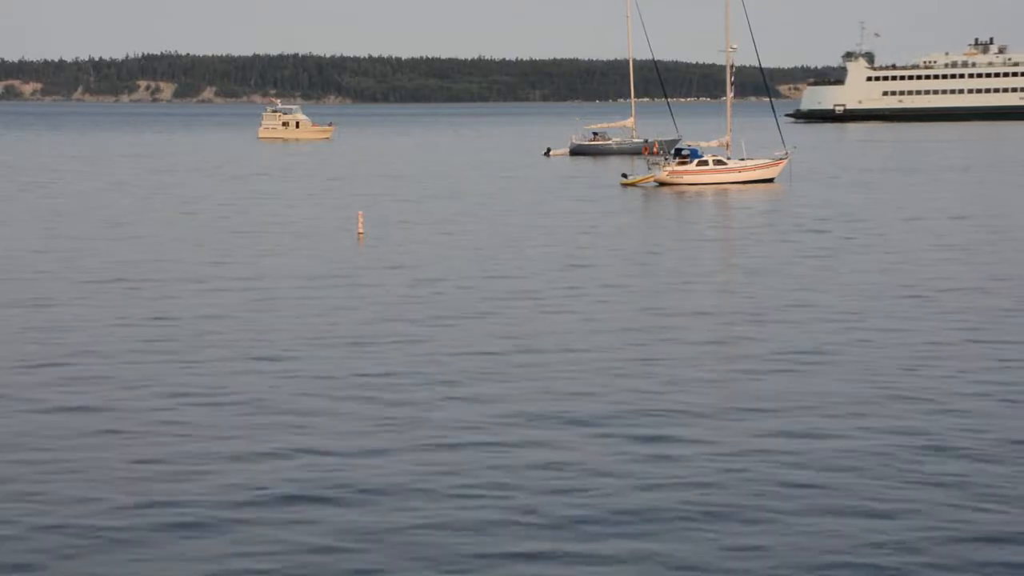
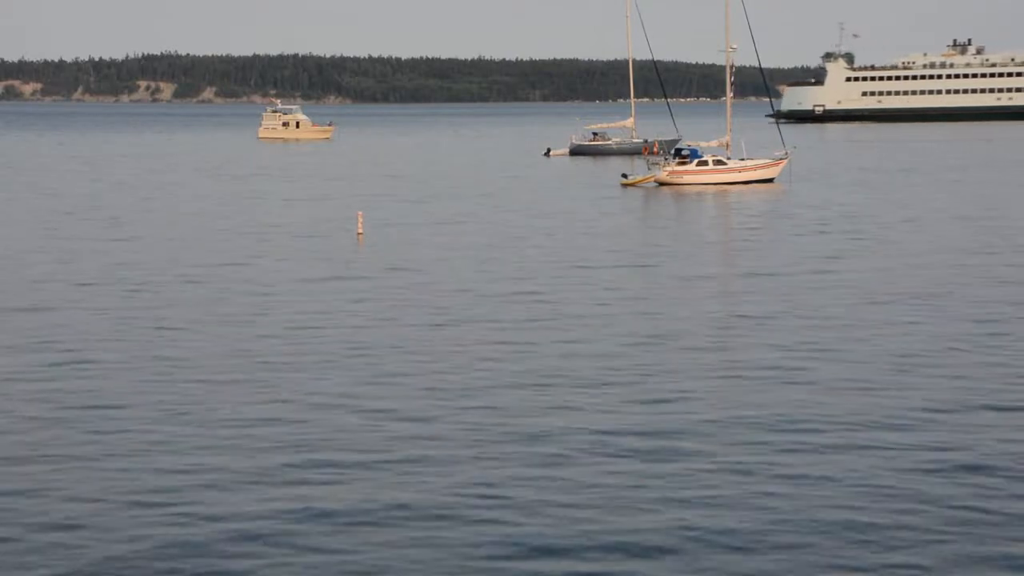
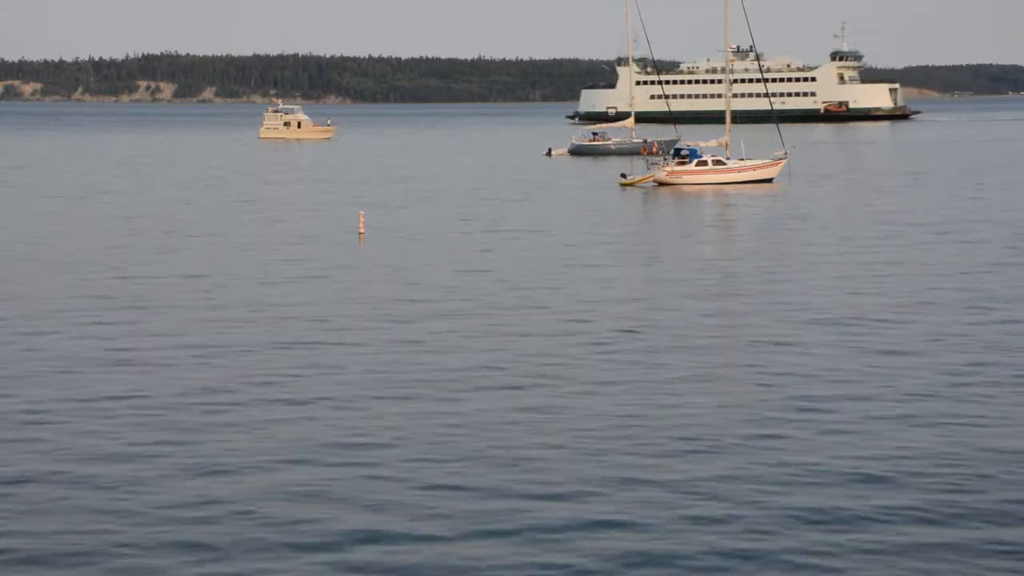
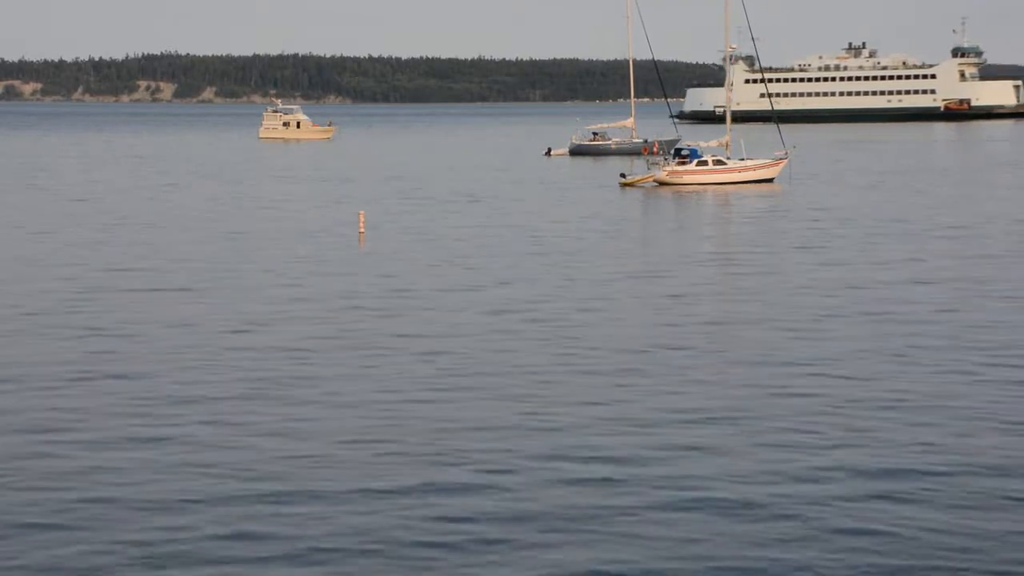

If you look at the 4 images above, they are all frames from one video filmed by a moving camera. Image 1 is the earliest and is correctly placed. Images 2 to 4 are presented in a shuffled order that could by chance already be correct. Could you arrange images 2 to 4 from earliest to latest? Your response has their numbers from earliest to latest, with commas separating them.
2, 4, 3
